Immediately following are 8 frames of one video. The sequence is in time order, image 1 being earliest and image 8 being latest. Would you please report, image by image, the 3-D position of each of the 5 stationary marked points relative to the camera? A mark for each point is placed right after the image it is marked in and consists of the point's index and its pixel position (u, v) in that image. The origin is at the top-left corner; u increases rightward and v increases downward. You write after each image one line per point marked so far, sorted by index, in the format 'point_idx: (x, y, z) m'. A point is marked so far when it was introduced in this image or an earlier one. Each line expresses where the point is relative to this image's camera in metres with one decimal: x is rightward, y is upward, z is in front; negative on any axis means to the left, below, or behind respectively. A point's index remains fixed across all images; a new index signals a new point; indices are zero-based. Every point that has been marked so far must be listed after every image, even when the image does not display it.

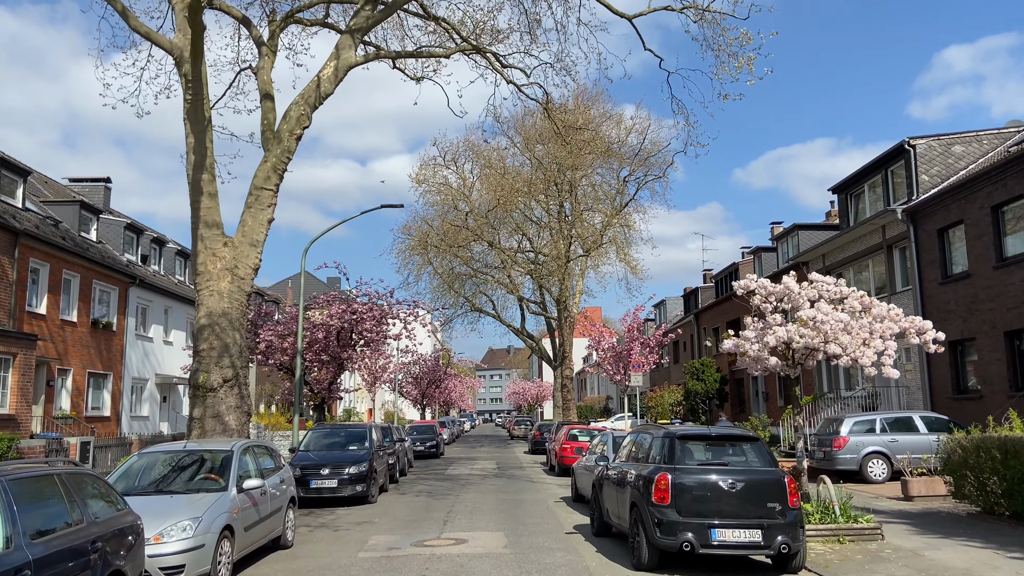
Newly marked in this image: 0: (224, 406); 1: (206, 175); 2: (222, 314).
0: (-4.8, -2.0, +12.7) m
1: (-5.3, +2.0, +13.1) m
2: (-4.9, -0.4, +12.8) m
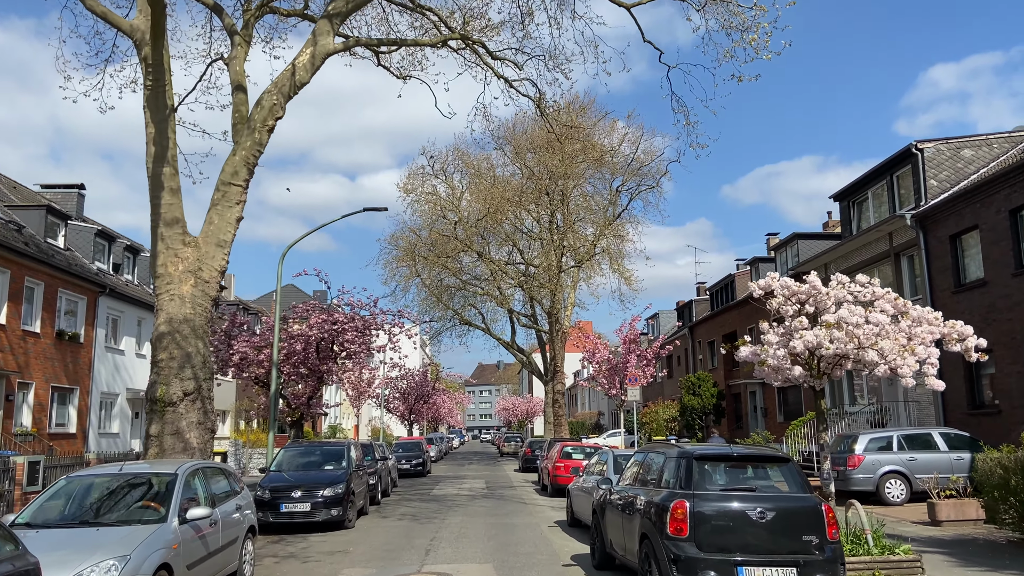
0: (-5.0, -2.0, +11.5) m
1: (-5.4, +1.9, +12.0) m
2: (-5.0, -0.5, +11.7) m
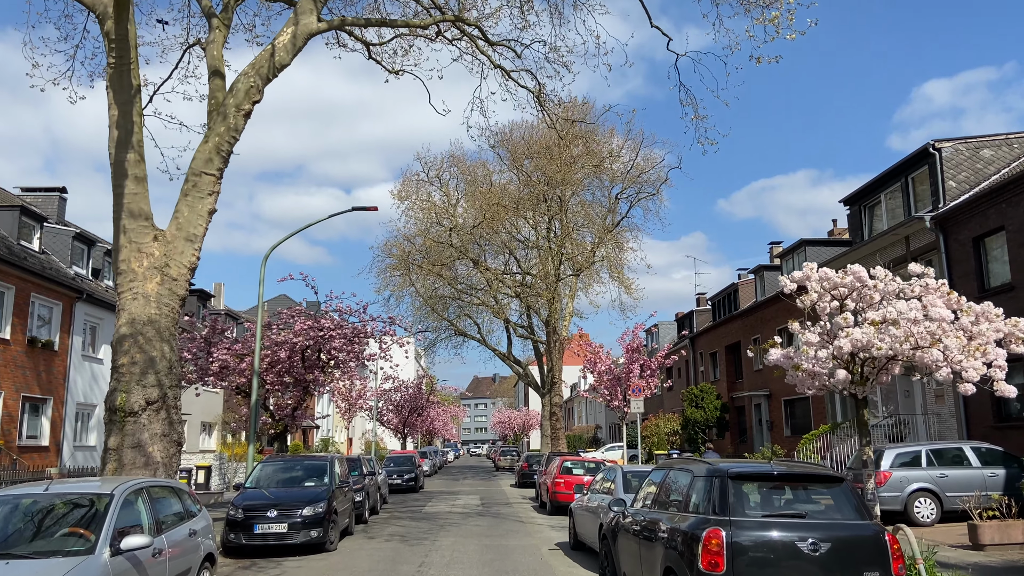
0: (-5.0, -2.0, +10.4) m
1: (-5.4, +1.9, +10.9) m
2: (-5.1, -0.5, +10.6) m
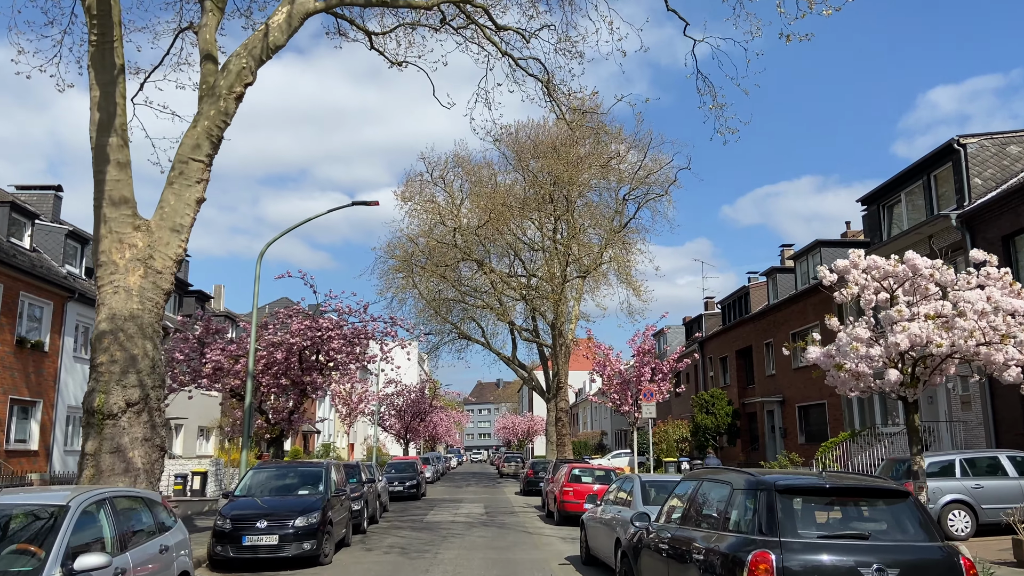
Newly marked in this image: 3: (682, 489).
0: (-4.9, -1.9, +9.6) m
1: (-5.3, +2.0, +10.2) m
2: (-5.0, -0.4, +9.8) m
3: (+1.5, -1.7, +6.6) m
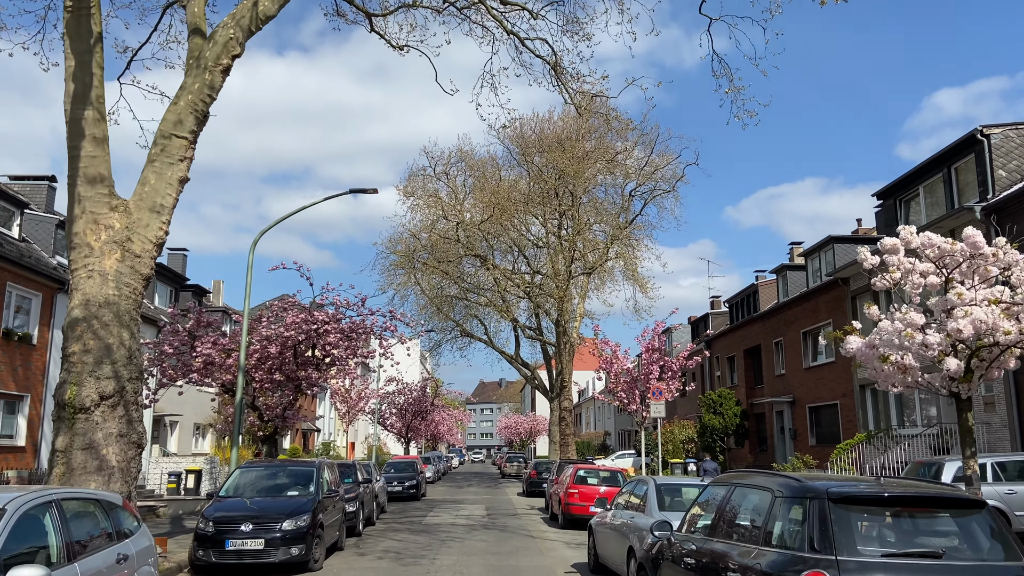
0: (-4.8, -1.7, +9.0) m
1: (-5.3, +2.2, +9.5) m
2: (-4.9, -0.2, +9.1) m
3: (+1.5, -1.6, +5.8) m
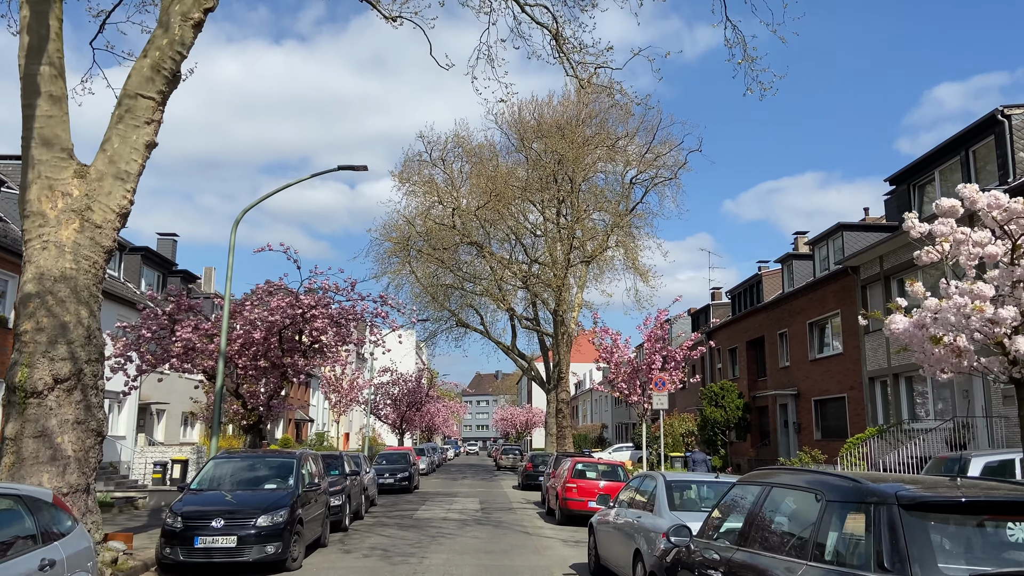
0: (-4.9, -1.4, +8.1) m
1: (-5.3, +2.5, +8.7) m
2: (-4.9, +0.1, +8.3) m
3: (+1.5, -1.4, +5.0) m
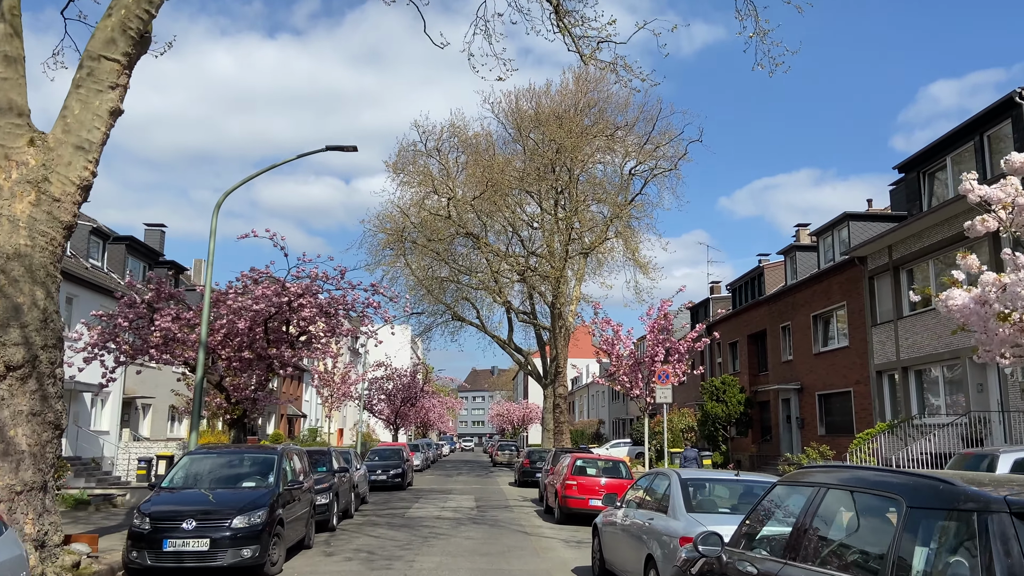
0: (-4.9, -1.2, +7.4) m
1: (-5.3, +2.7, +7.9) m
2: (-5.0, +0.3, +7.6) m
3: (+1.5, -1.2, +4.3) m
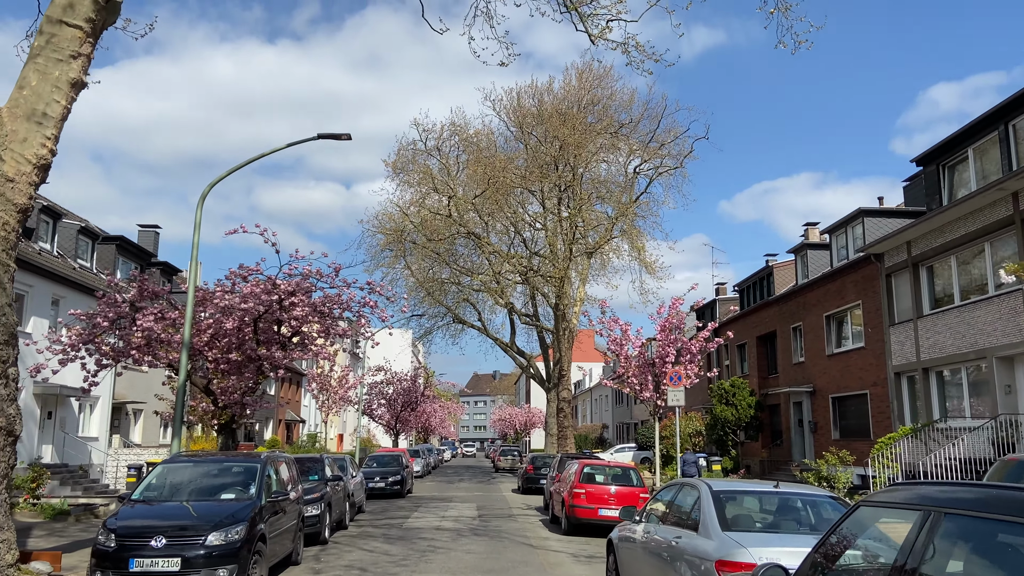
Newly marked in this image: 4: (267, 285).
0: (-4.9, -1.1, +6.6) m
1: (-5.2, +2.8, +7.1) m
2: (-4.9, +0.4, +6.7) m
3: (+1.5, -1.1, +3.5) m
4: (-4.9, 0.0, +15.4) m
